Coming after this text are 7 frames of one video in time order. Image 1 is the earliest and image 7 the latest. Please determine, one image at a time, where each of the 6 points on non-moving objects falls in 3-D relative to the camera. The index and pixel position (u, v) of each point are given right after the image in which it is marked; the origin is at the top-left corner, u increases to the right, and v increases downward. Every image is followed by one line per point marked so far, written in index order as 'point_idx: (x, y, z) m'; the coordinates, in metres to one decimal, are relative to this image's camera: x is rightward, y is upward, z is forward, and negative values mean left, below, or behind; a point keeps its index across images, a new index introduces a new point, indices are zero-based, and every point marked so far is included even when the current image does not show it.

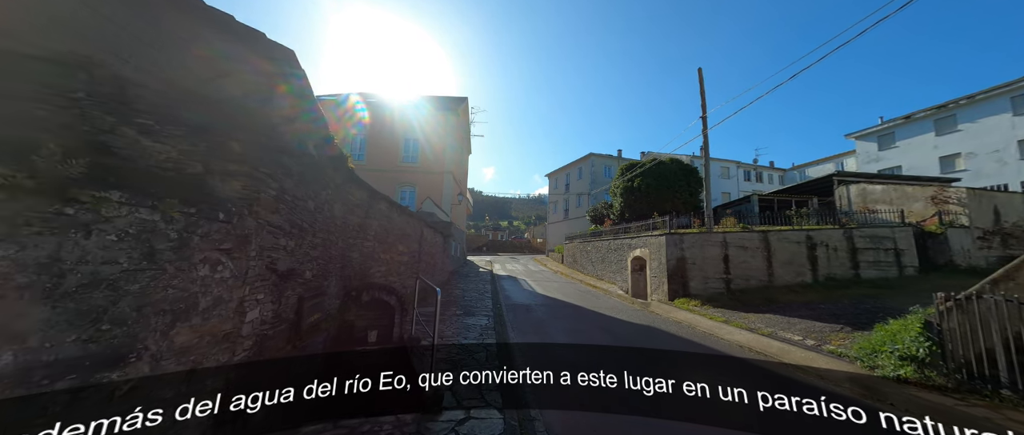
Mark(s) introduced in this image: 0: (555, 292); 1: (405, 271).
0: (+2.2, -4.0, +16.3) m
1: (-3.0, -1.4, +8.4) m
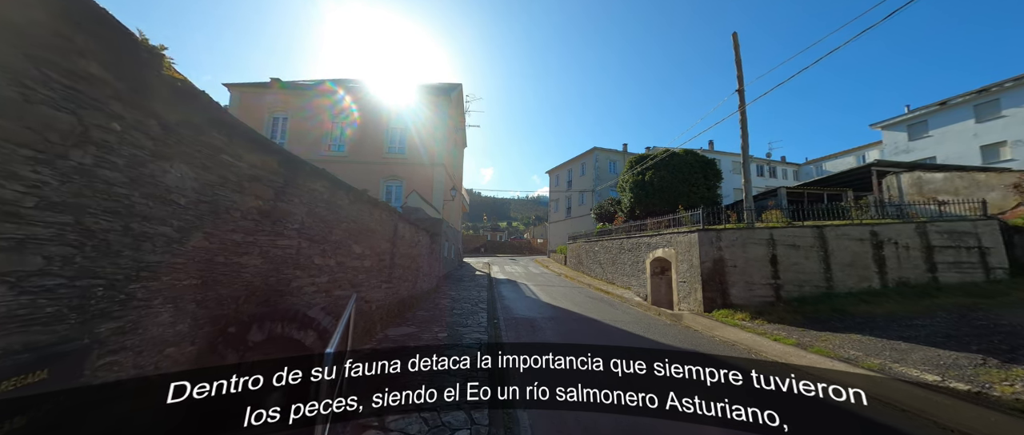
0: (+2.2, -3.8, +14.0) m
1: (-3.0, -1.2, +6.1) m
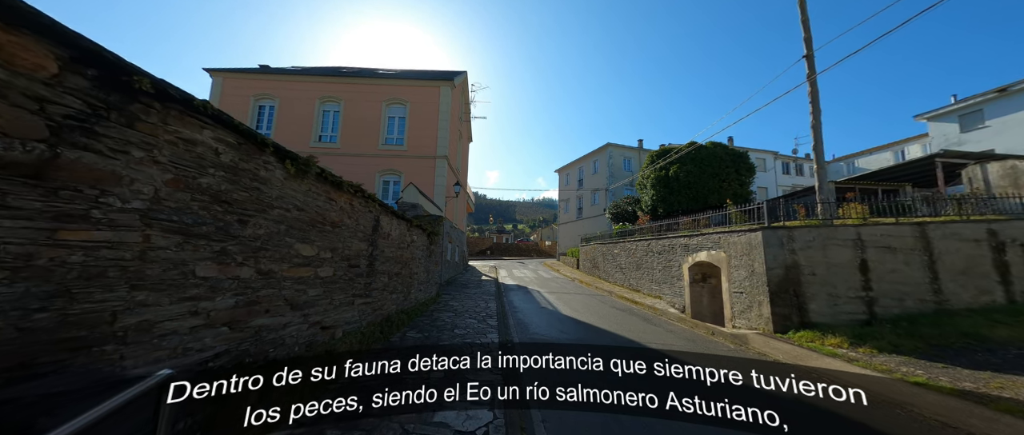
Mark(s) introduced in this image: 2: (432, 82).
0: (+2.8, -3.7, +11.9) m
1: (-2.6, -1.0, +4.1) m
2: (-4.6, +7.8, +17.2) m
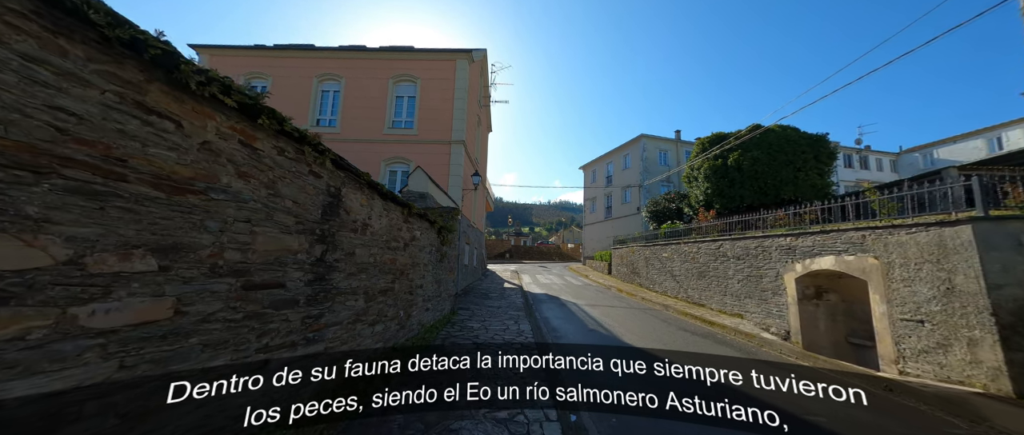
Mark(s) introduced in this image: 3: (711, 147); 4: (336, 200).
0: (+3.9, -3.4, +8.8) m
1: (-1.9, -0.7, +1.4) m
2: (-3.2, +7.9, +14.7) m
3: (+12.2, +4.3, +18.4) m
4: (-1.8, +0.2, +3.1) m
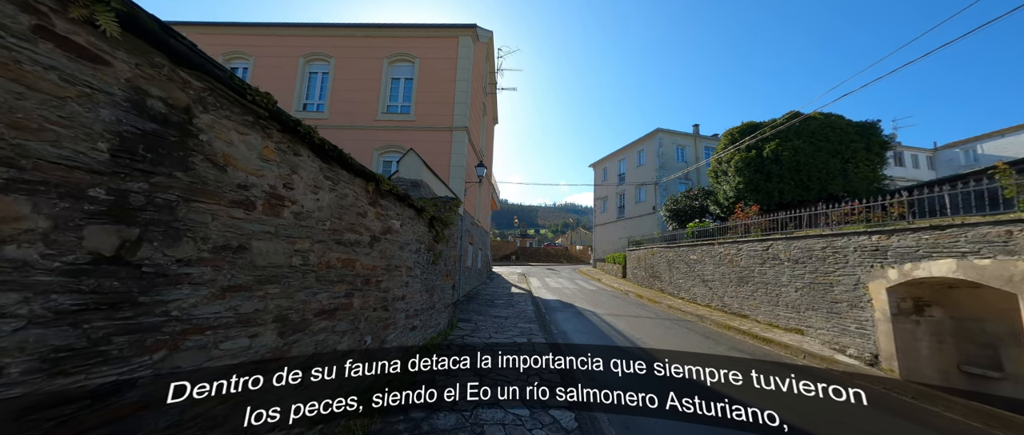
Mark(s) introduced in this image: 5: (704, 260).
0: (+4.1, -3.3, +7.1) m
1: (-1.8, -0.5, -0.2) m
2: (-2.8, +8.1, +13.1) m
3: (+12.7, +4.4, +16.6) m
4: (-1.6, +0.4, +1.5) m
5: (+8.5, -1.9, +13.3) m
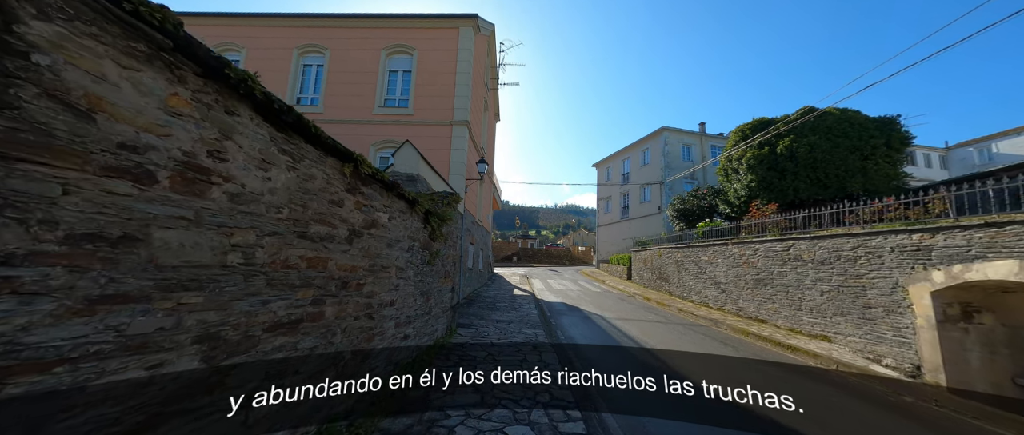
0: (+4.2, -3.2, +6.5) m
1: (-1.7, -0.4, -0.8) m
2: (-2.6, +8.1, +12.6) m
3: (+12.8, +4.4, +15.9) m
4: (-1.6, +0.5, +0.9) m
5: (+8.6, -1.8, +12.7) m
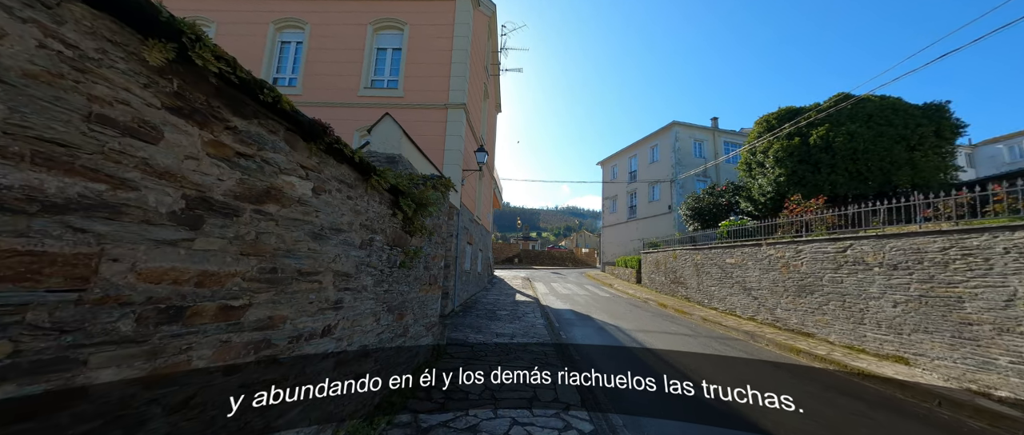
0: (+4.3, -3.0, +5.0) m
1: (-1.7, -0.1, -2.3) m
2: (-2.5, +8.3, +11.2) m
3: (+12.9, +4.5, +14.5) m
4: (-1.5, +0.7, -0.5) m
5: (+8.7, -1.7, +11.2) m
